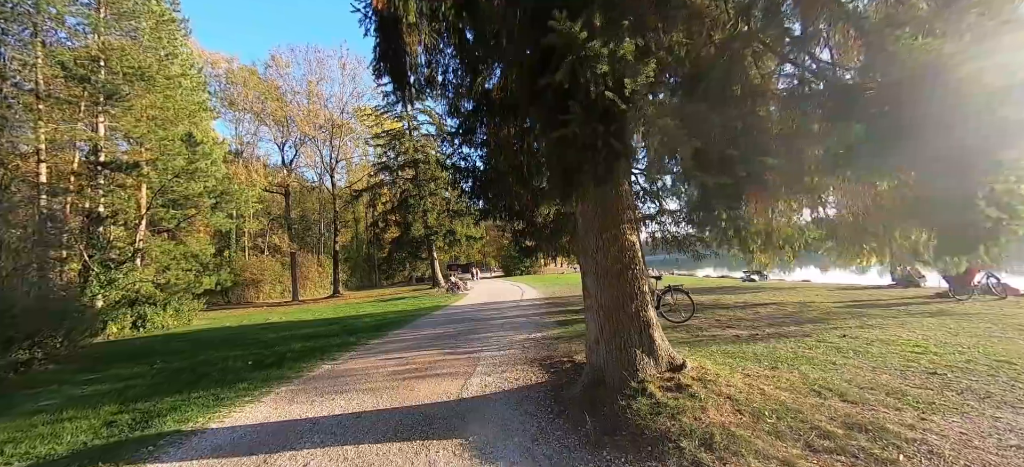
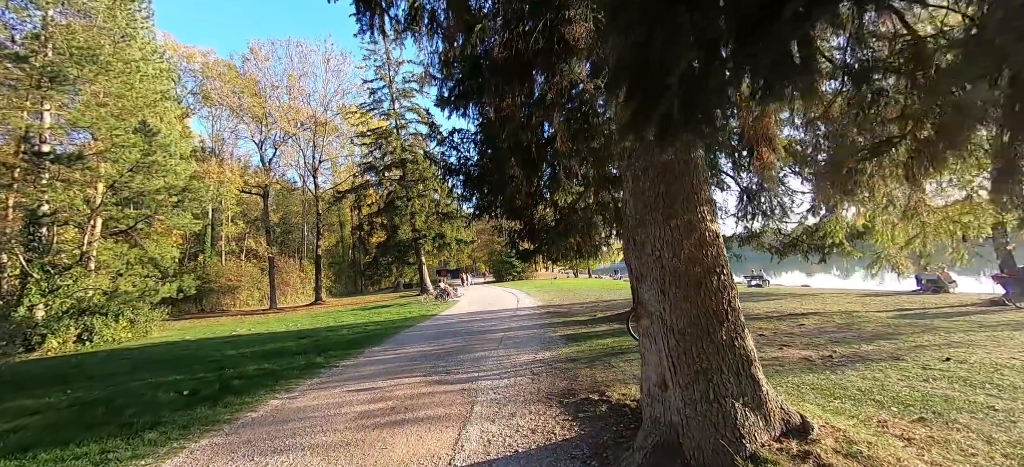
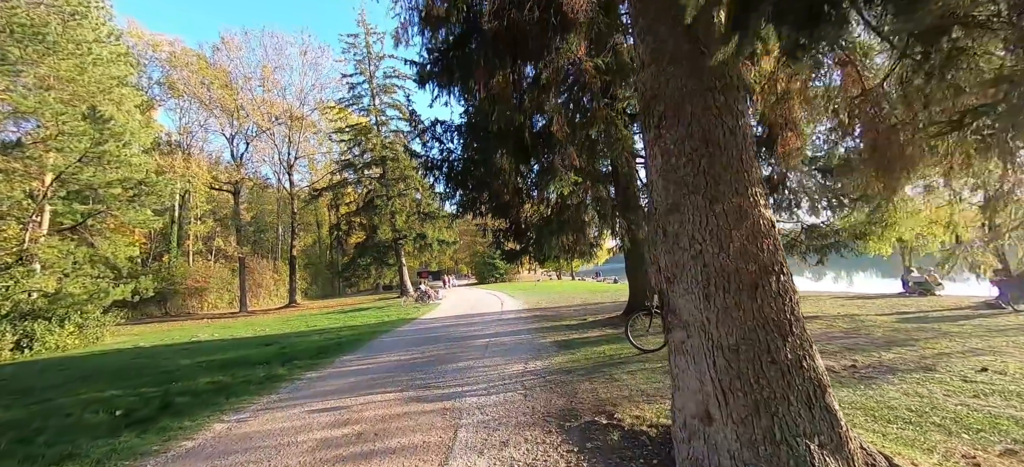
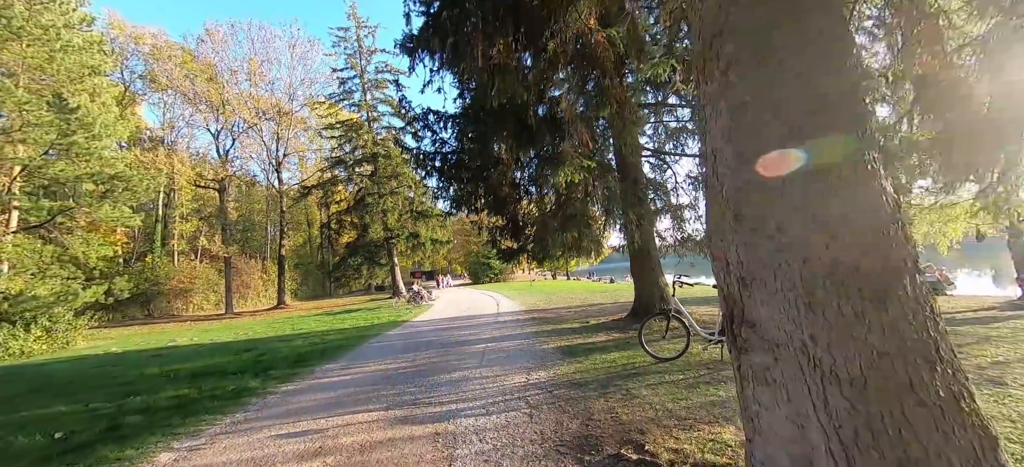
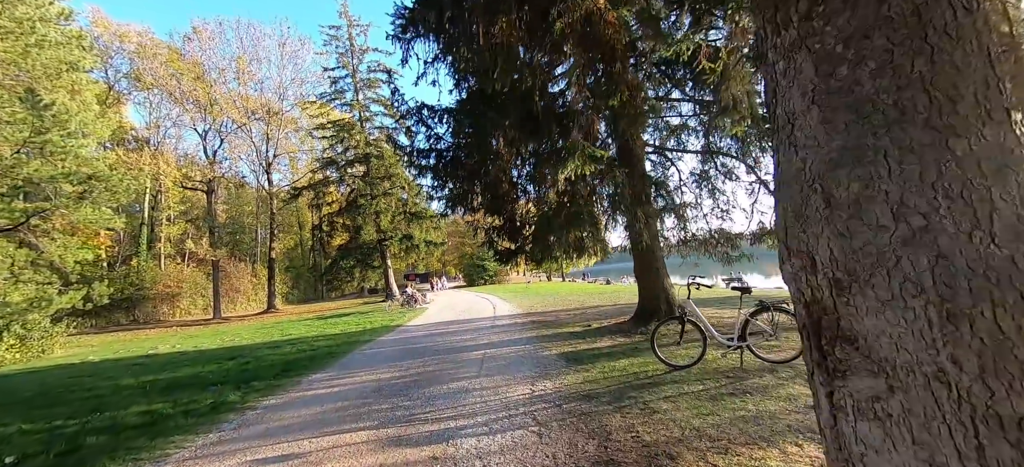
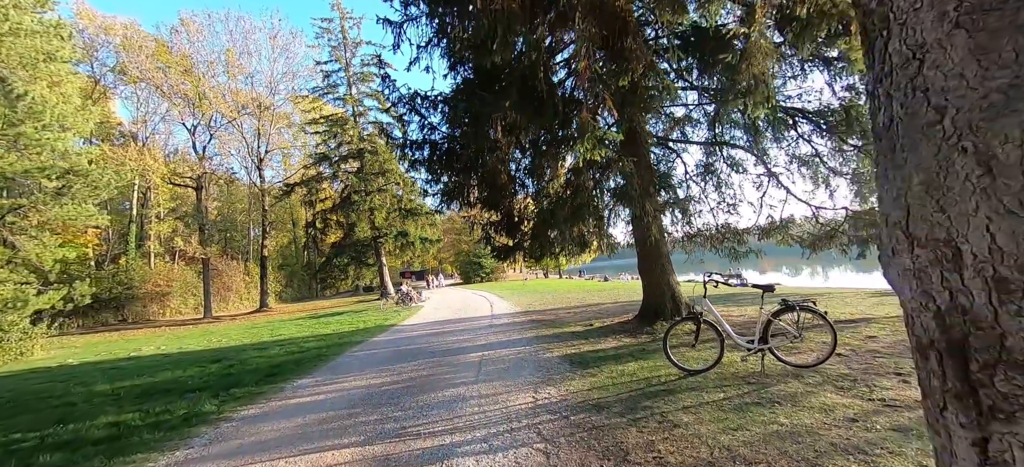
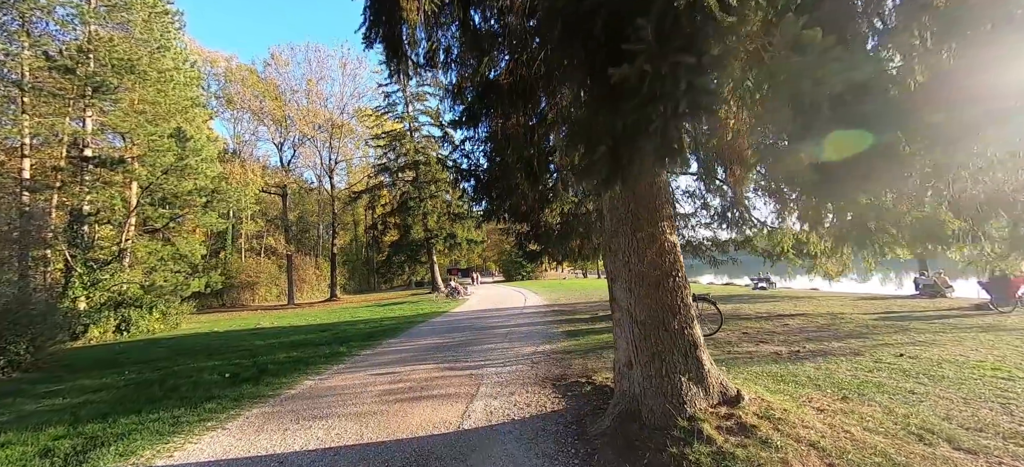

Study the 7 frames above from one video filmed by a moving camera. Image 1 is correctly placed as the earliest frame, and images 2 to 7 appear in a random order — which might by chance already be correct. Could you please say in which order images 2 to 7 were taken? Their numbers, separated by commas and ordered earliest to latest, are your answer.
7, 2, 3, 4, 5, 6
